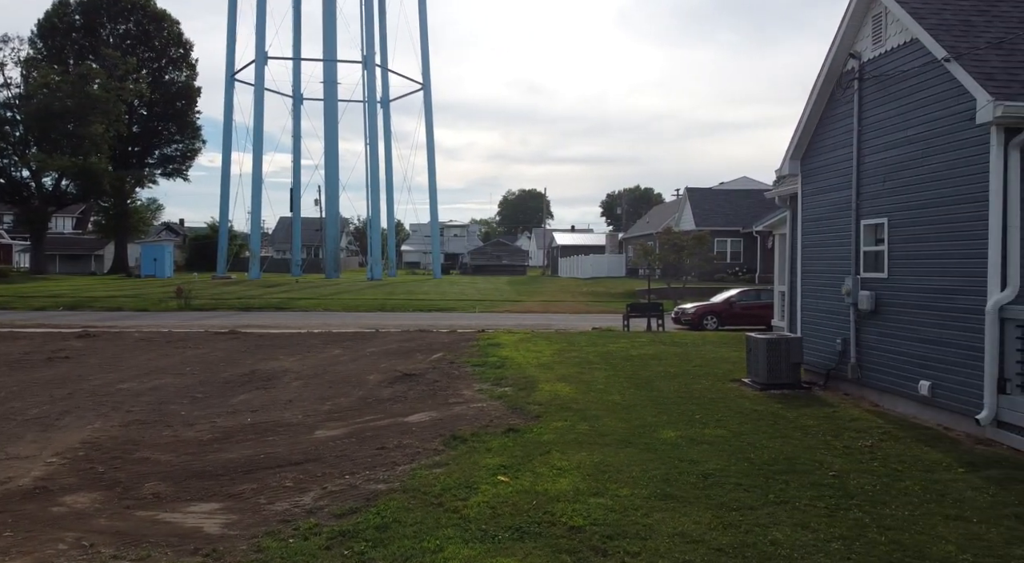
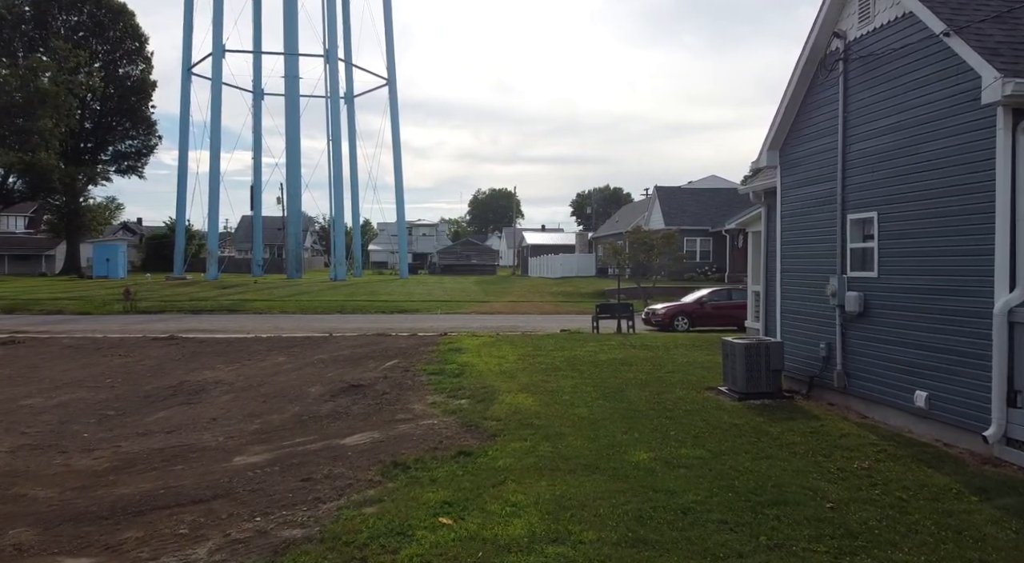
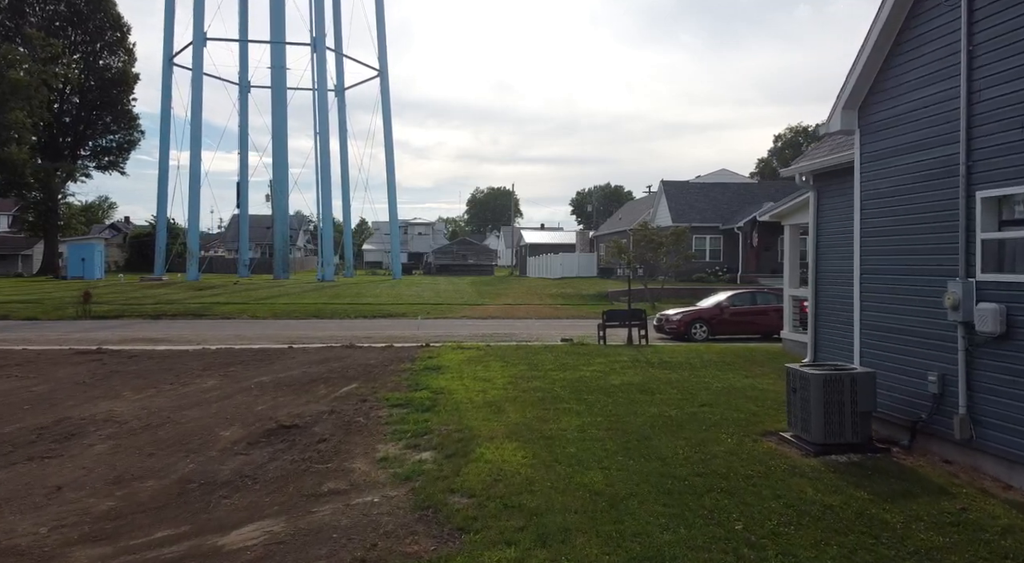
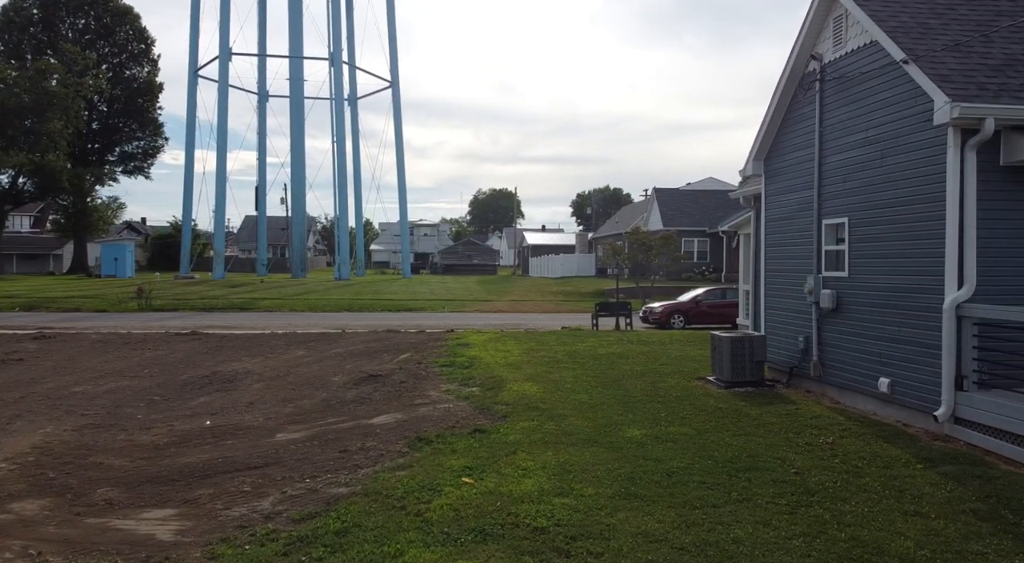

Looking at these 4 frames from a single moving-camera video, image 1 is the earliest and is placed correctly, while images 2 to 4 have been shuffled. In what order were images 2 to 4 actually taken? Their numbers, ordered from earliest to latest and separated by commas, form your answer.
4, 2, 3
